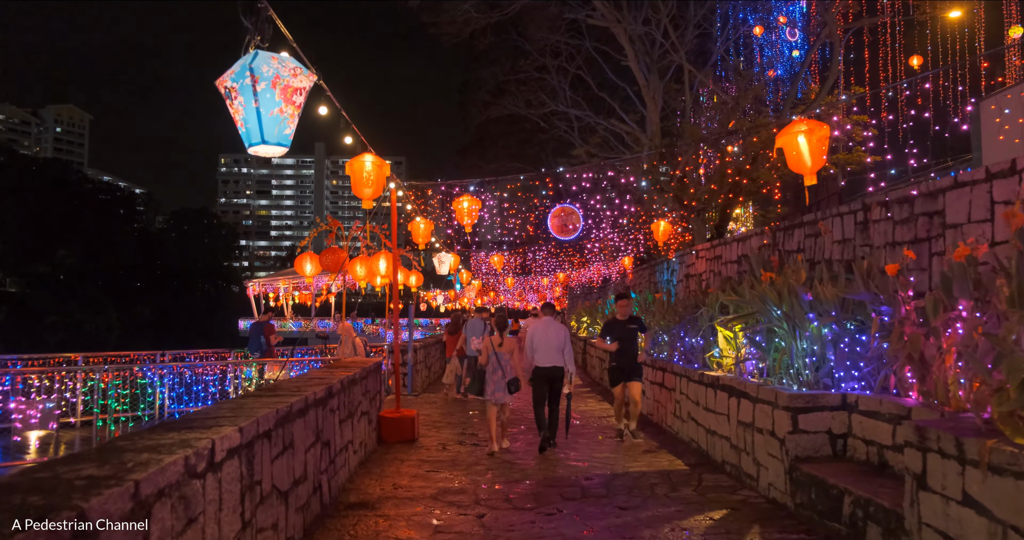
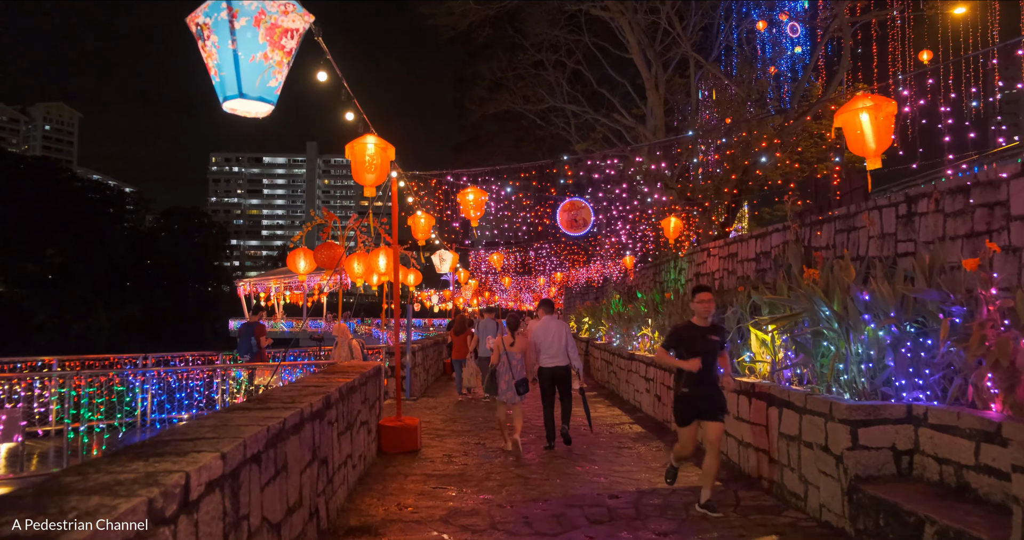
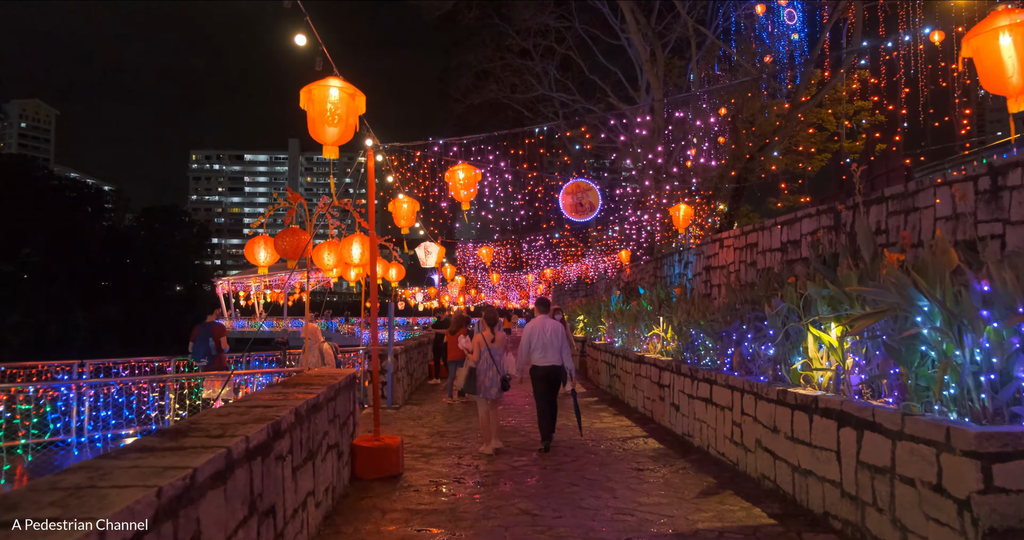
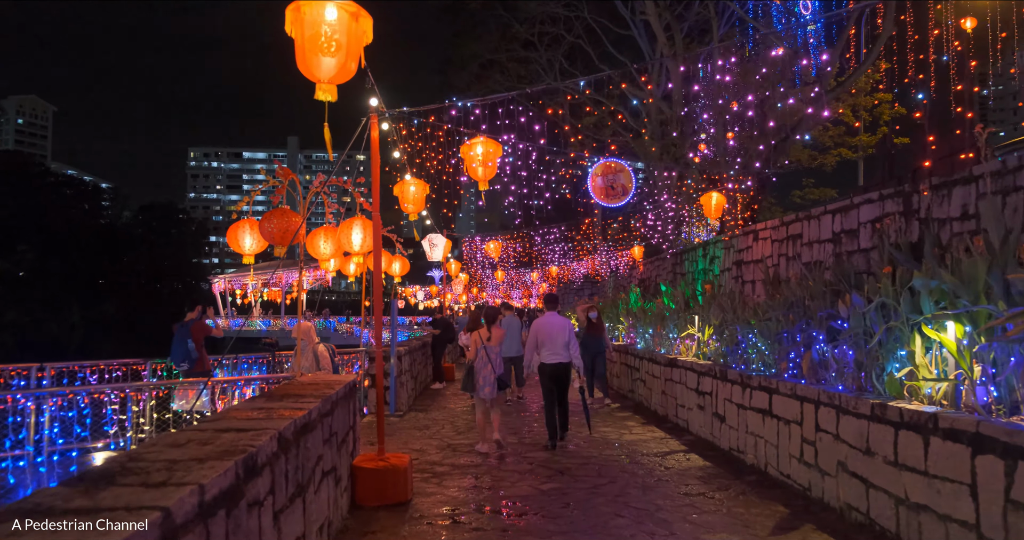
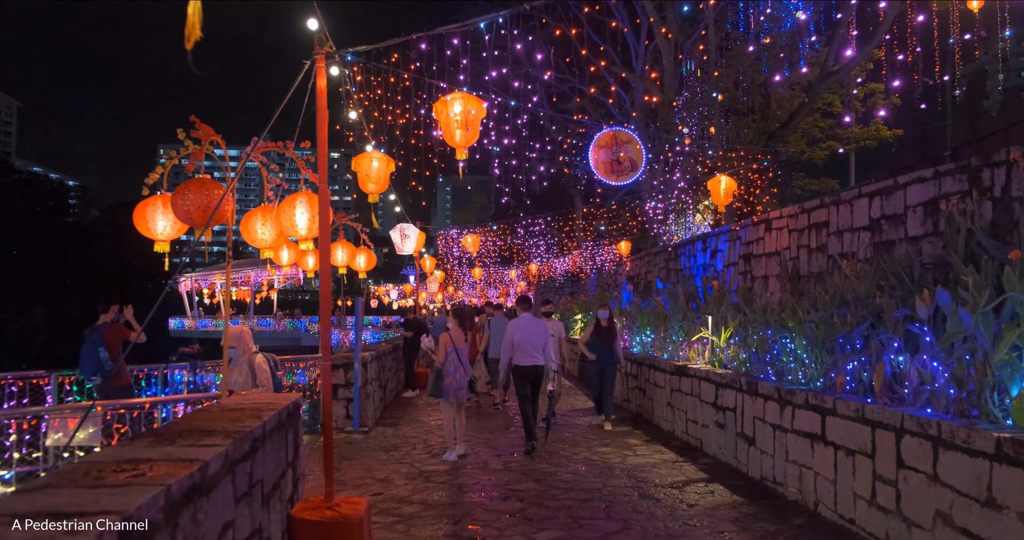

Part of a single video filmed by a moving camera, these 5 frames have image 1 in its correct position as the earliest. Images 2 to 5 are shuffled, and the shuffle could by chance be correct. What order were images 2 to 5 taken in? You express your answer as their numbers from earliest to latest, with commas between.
2, 3, 4, 5
